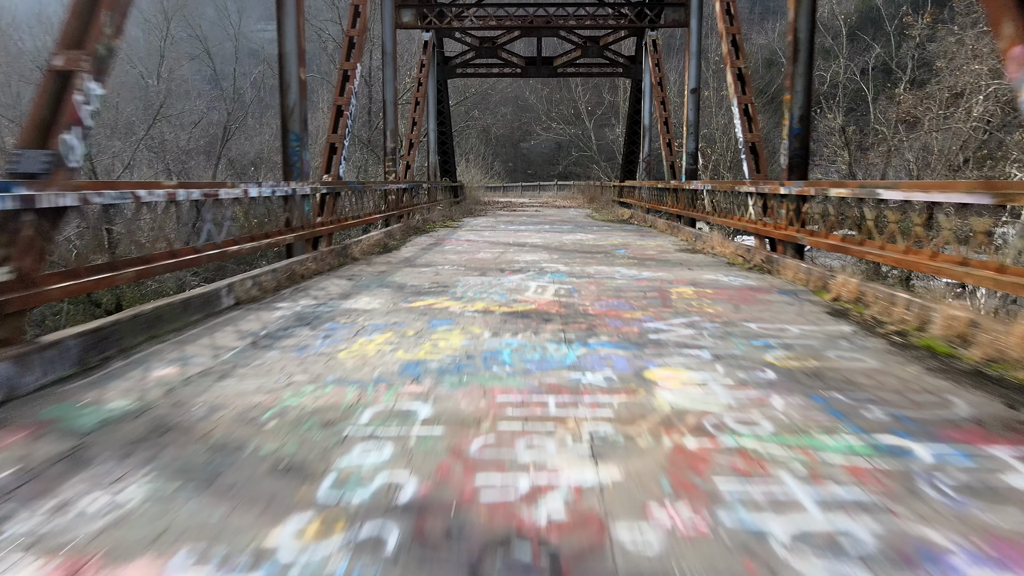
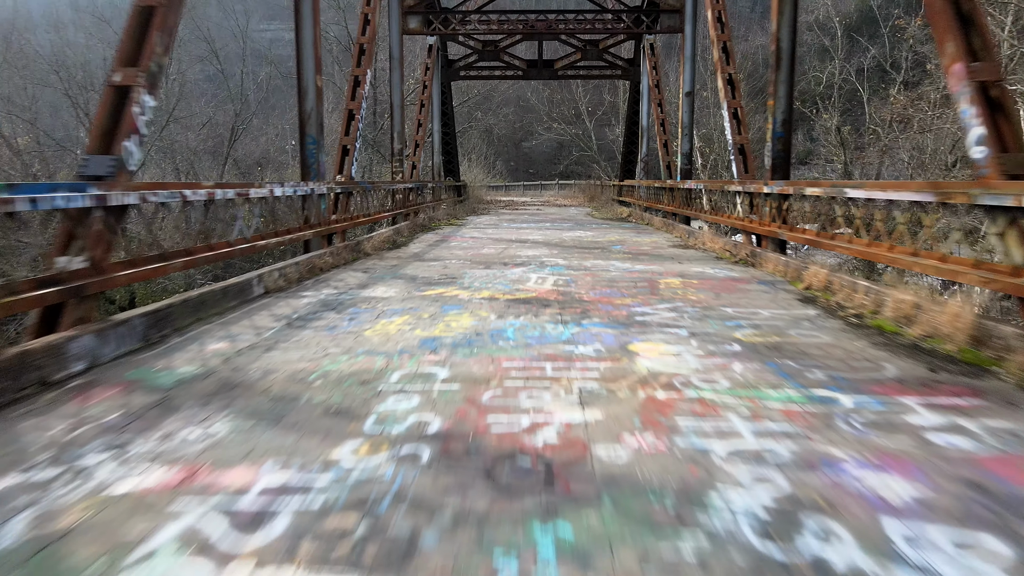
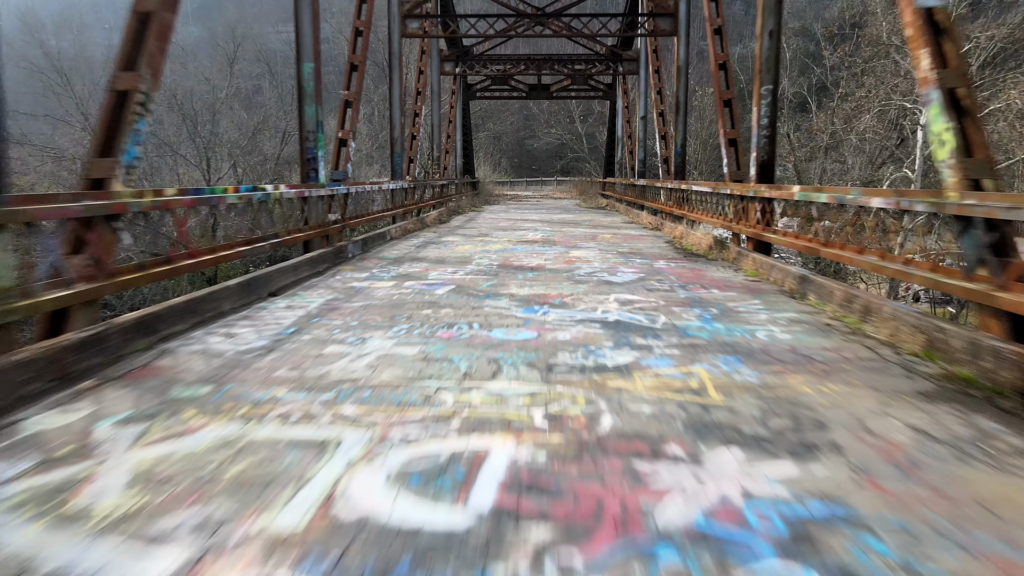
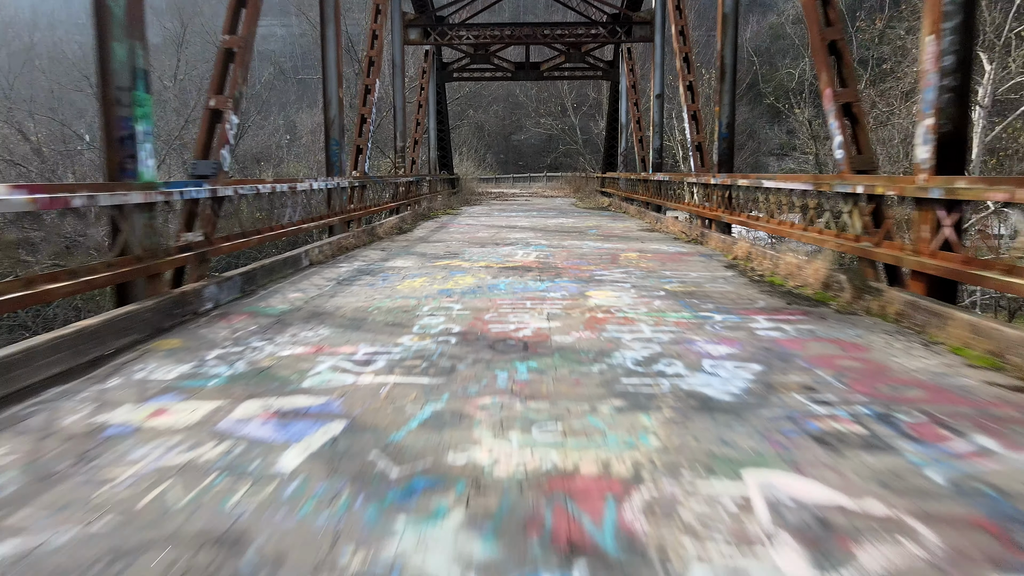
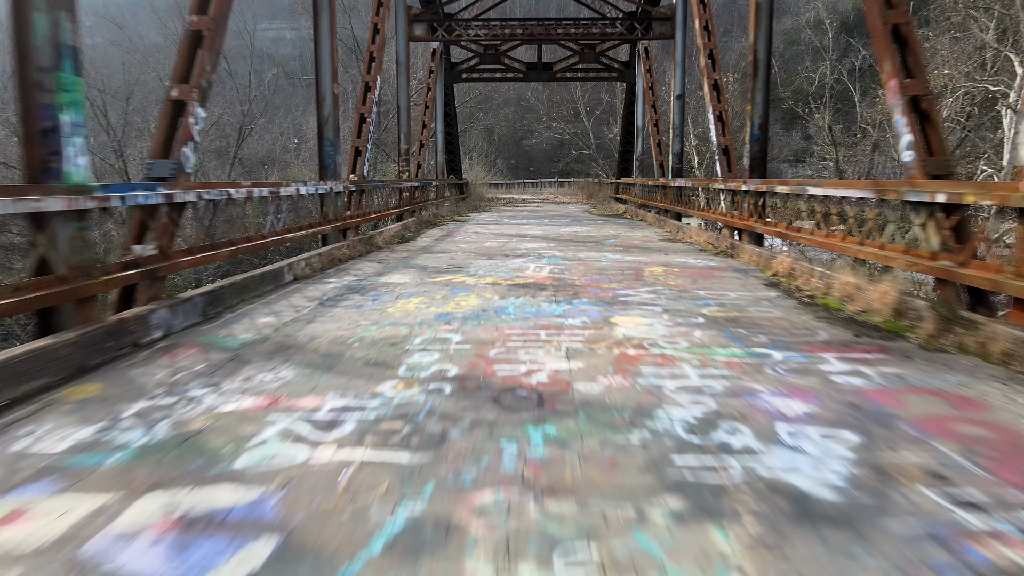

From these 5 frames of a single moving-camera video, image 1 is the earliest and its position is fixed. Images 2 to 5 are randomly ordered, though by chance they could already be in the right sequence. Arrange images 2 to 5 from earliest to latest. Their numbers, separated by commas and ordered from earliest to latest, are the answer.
2, 5, 4, 3
